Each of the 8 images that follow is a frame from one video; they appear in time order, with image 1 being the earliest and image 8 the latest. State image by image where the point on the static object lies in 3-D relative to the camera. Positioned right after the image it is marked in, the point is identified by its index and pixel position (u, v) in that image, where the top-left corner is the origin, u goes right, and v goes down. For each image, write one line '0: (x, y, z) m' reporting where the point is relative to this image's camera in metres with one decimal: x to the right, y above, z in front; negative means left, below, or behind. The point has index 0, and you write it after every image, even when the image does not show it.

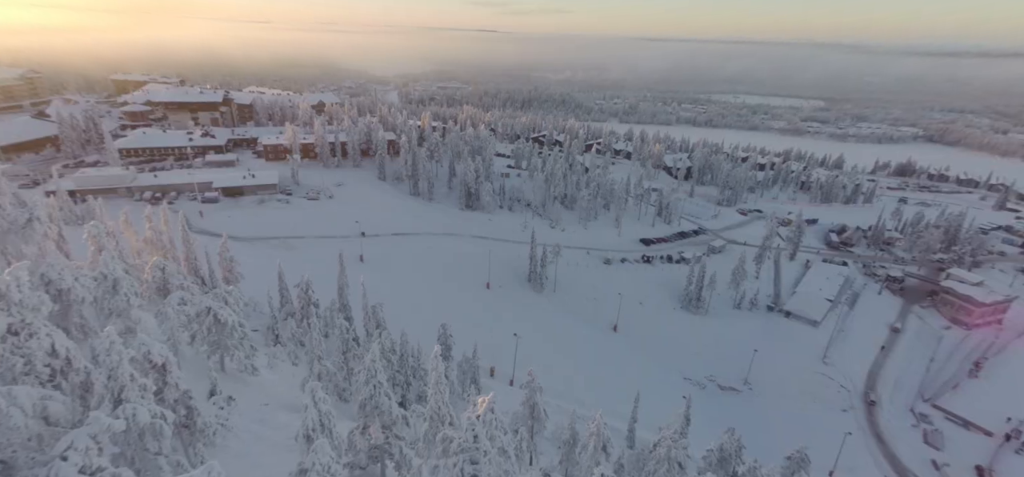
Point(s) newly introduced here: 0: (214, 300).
0: (-12.4, -2.5, +18.6) m
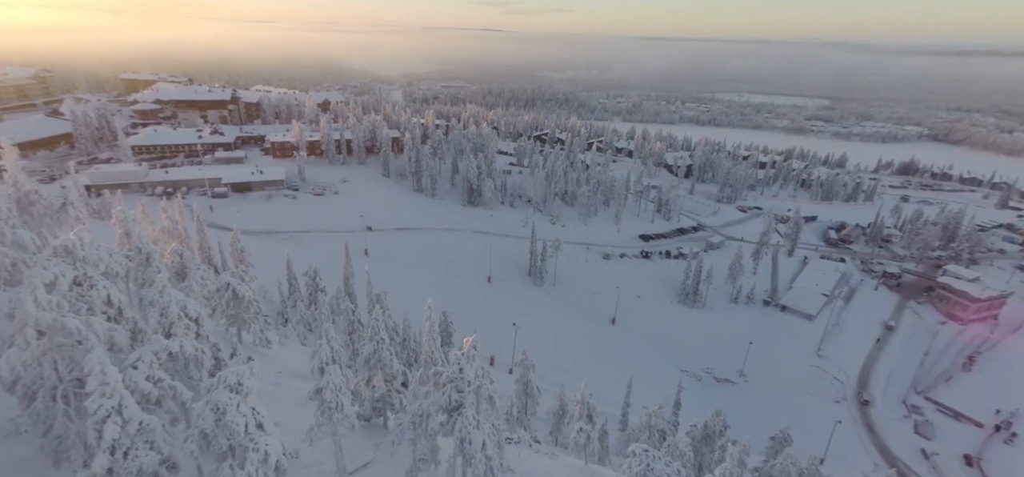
0: (-12.7, -1.7, +20.3) m
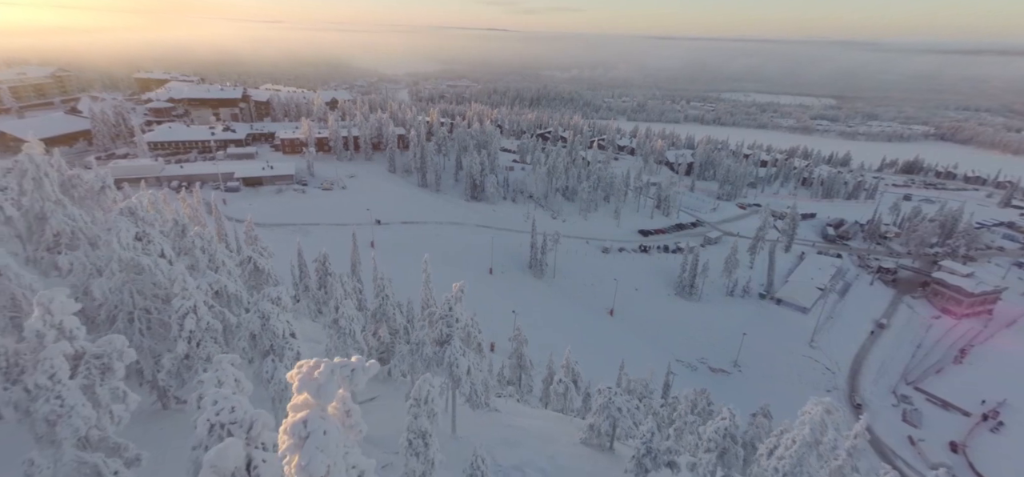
0: (-13.1, -0.7, +22.7) m
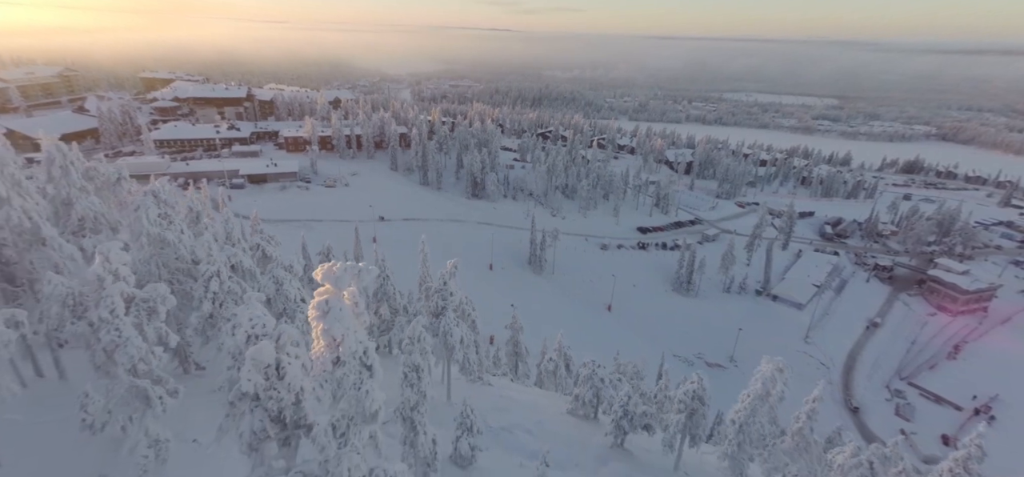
0: (-13.4, -0.1, +23.9) m
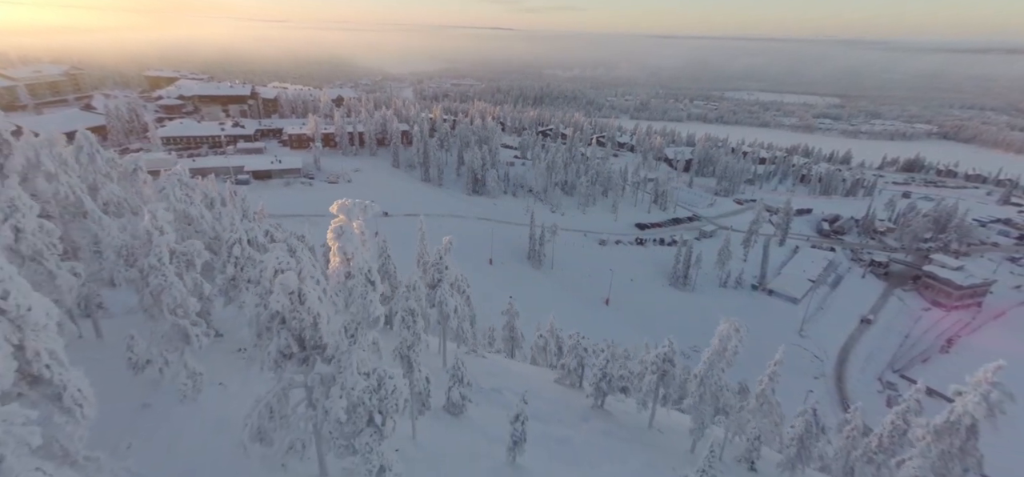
0: (-13.7, +0.6, +25.2) m
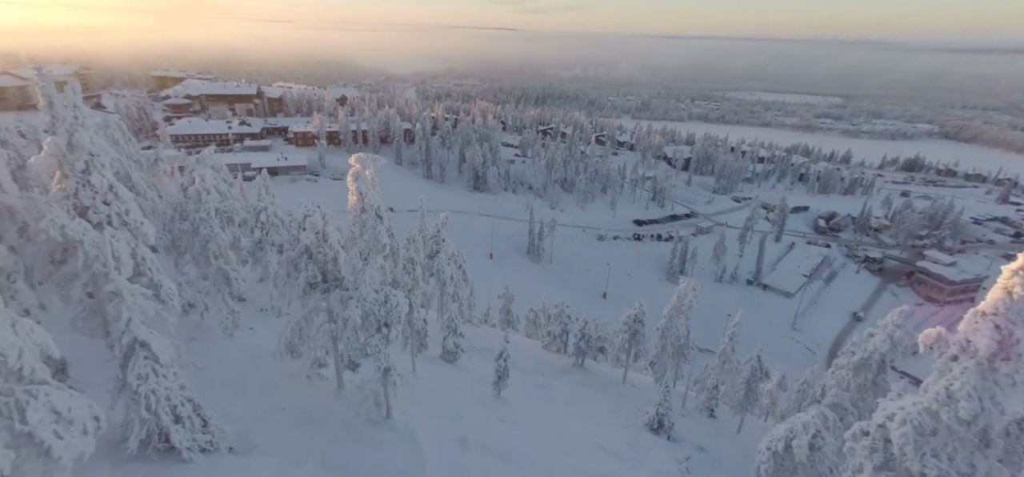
0: (-14.0, +1.5, +27.1) m
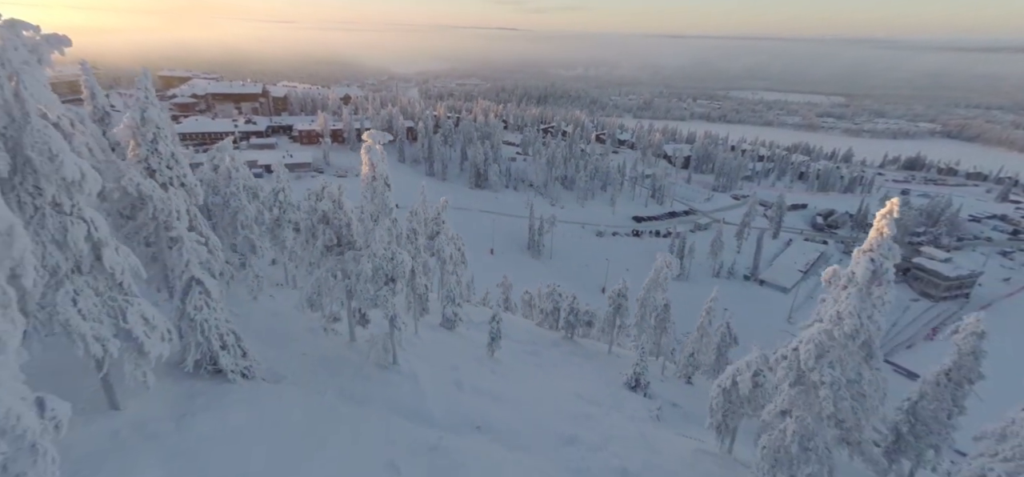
0: (-14.1, +2.2, +28.6) m
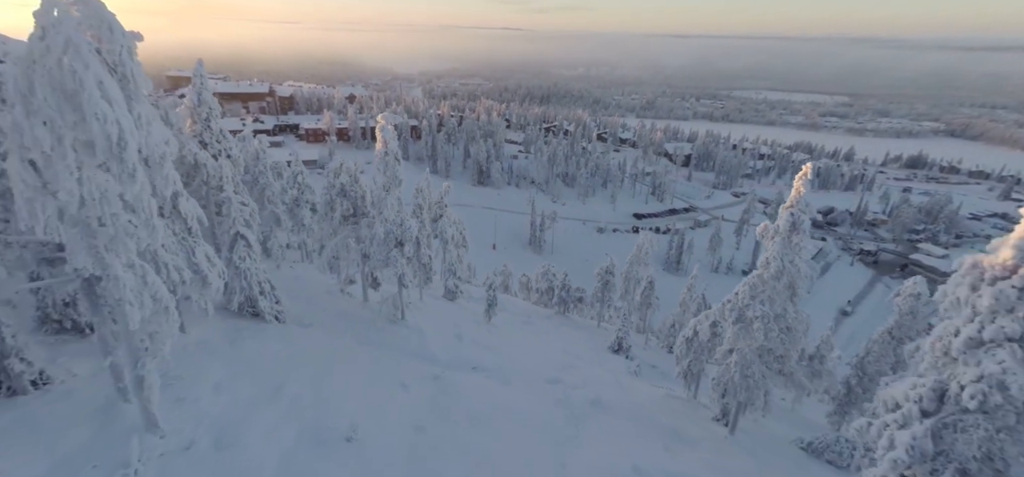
0: (-14.2, +2.9, +30.2) m
